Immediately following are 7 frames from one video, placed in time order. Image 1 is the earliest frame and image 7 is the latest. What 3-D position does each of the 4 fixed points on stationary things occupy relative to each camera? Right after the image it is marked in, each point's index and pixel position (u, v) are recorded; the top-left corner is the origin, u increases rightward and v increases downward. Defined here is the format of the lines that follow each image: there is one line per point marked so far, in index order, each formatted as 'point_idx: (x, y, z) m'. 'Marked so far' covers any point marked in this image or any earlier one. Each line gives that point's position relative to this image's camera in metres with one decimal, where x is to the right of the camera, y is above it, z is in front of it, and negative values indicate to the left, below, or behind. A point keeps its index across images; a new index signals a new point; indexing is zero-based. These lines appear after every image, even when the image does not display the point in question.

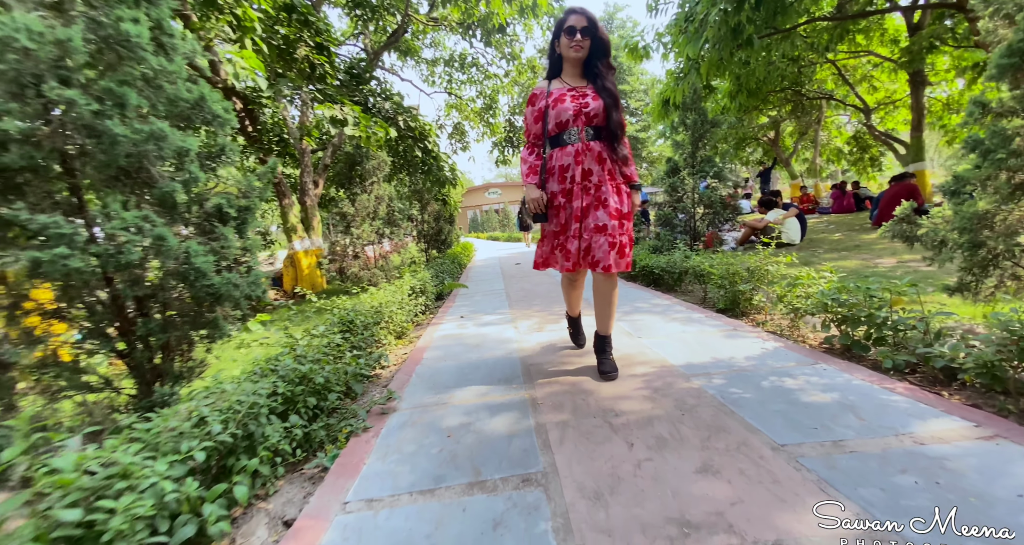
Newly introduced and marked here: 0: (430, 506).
0: (-0.2, -0.6, +1.1) m
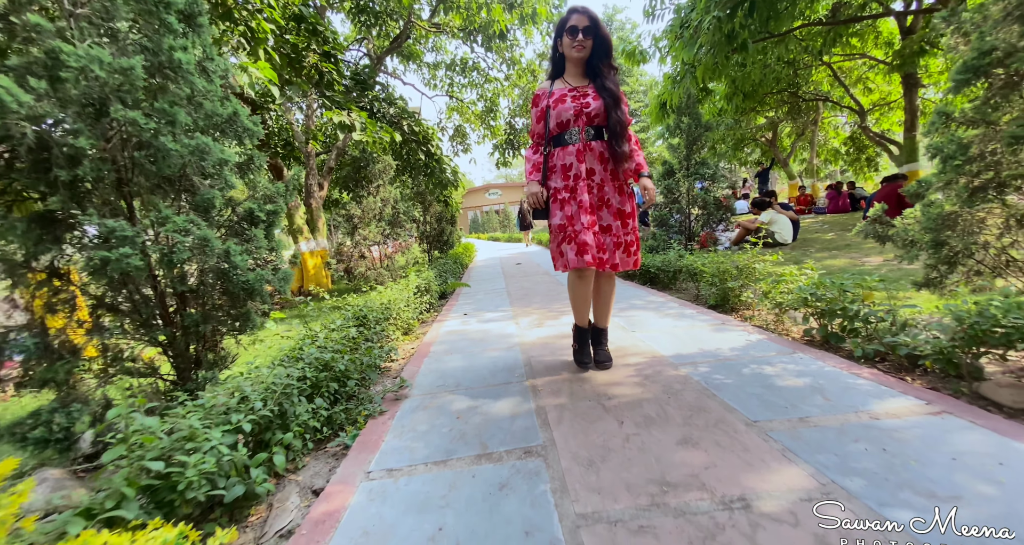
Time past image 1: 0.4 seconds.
0: (-0.2, -0.6, +1.3) m
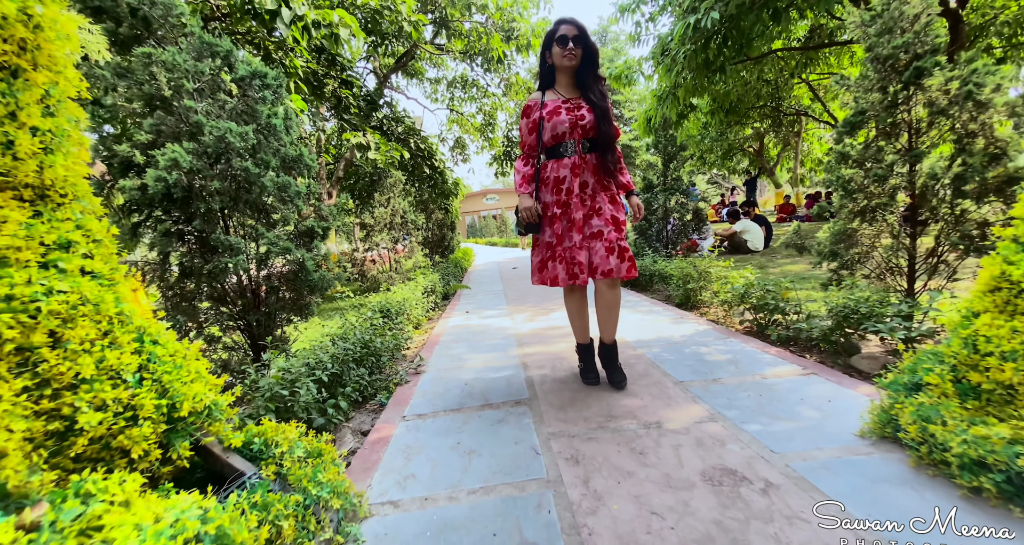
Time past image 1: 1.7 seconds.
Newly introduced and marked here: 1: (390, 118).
0: (-0.2, -0.6, +1.8) m
1: (-1.6, +2.1, +5.4) m
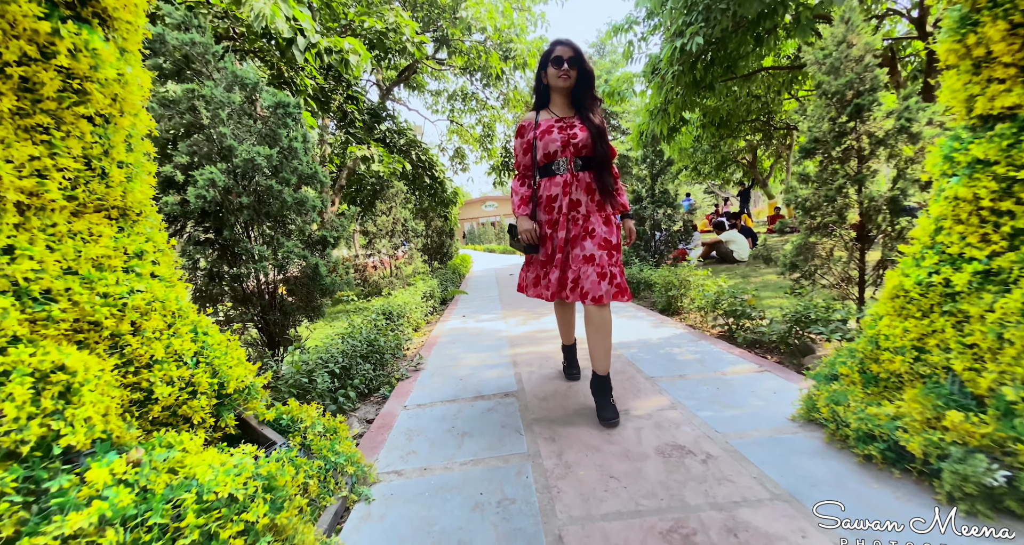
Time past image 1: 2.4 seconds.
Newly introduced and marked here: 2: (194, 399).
0: (-0.3, -0.7, +2.0) m
1: (-1.7, +2.0, +5.7) m
2: (-0.9, -0.4, +1.2) m
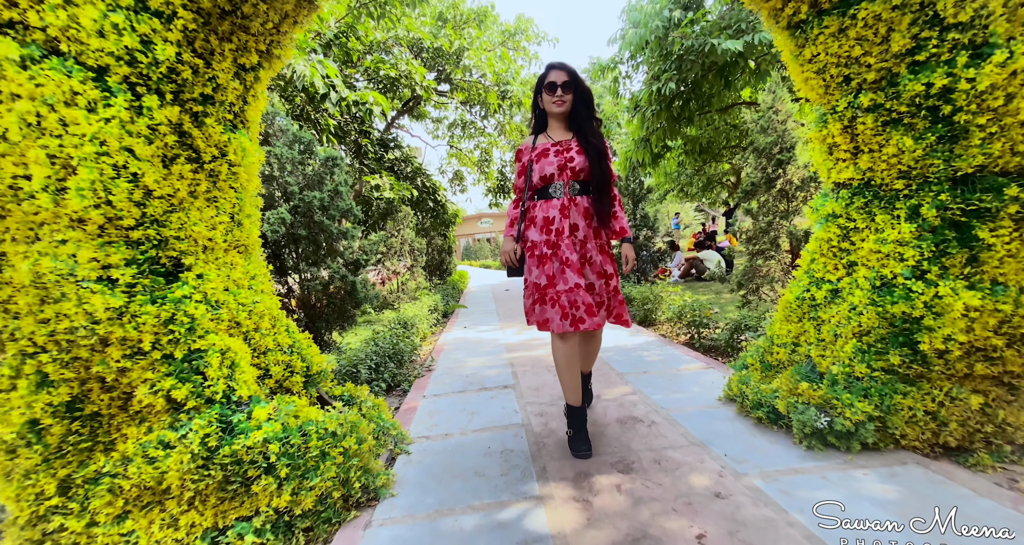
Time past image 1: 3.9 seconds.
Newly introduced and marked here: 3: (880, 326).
0: (-0.3, -0.8, +2.5) m
1: (-1.7, +1.8, +6.3) m
2: (-0.9, -0.4, +1.7) m
3: (+1.4, -0.2, +1.6) m
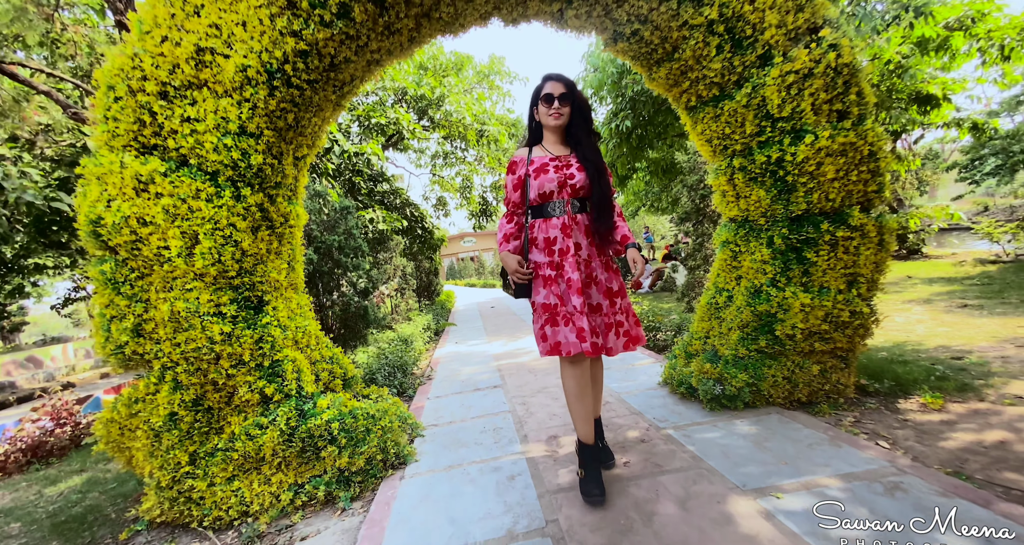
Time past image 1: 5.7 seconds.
0: (-0.4, -1.0, +3.1) m
1: (-2.1, +1.4, +6.9) m
2: (-1.0, -0.6, +2.3) m
3: (+1.3, -0.3, +2.2) m
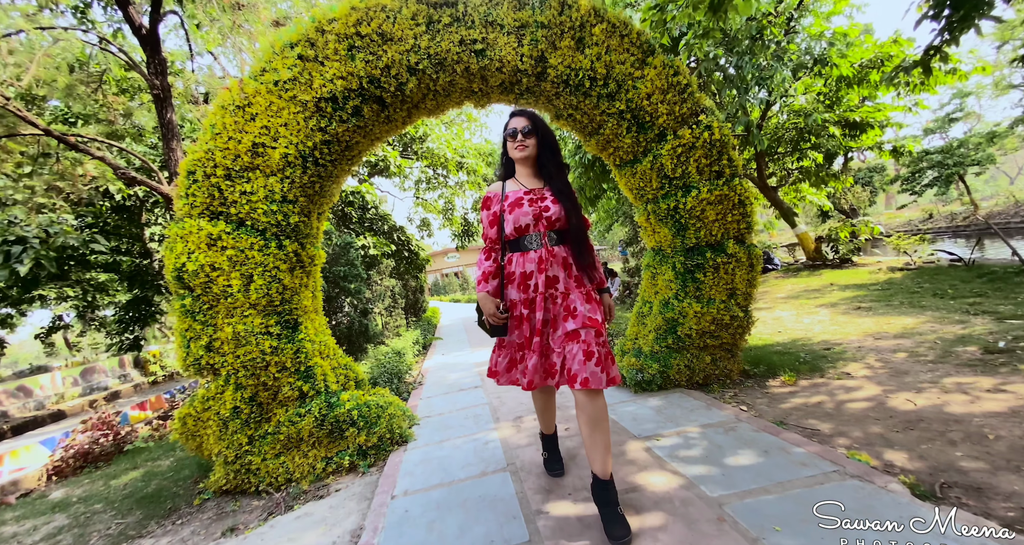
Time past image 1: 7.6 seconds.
0: (-0.6, -1.2, +3.8) m
1: (-2.5, +1.0, +7.6) m
2: (-1.2, -0.8, +3.0) m
3: (+1.1, -0.4, +3.0) m
